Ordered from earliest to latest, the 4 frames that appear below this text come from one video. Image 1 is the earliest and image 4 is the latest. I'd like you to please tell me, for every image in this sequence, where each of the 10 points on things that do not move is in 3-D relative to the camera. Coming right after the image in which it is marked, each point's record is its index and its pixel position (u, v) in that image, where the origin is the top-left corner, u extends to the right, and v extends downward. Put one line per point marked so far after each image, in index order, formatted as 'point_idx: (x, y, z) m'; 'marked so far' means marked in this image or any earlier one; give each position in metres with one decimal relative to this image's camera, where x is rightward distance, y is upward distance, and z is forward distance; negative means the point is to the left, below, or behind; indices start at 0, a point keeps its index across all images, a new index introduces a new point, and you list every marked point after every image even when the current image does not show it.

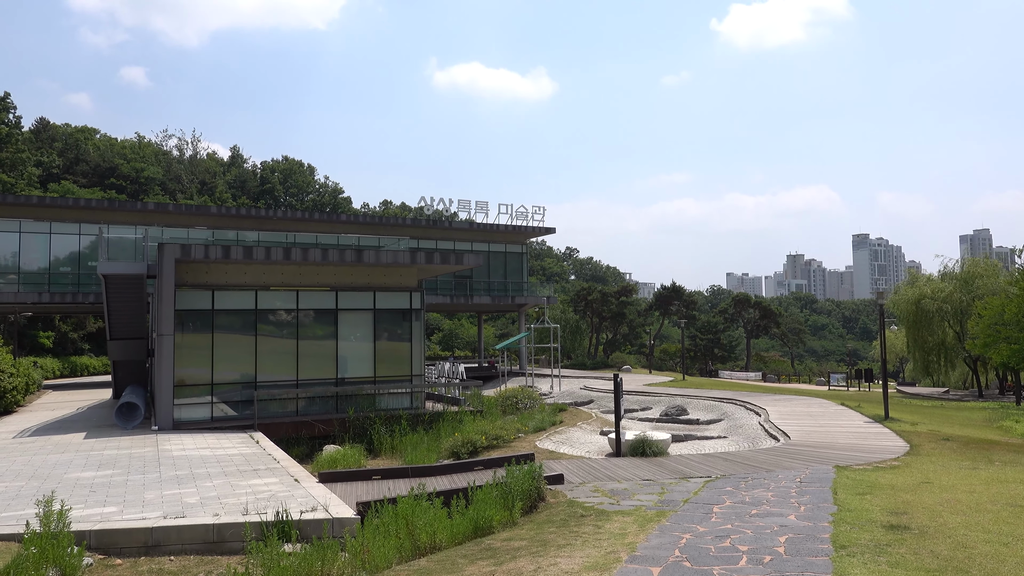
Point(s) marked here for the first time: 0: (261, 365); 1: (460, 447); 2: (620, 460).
0: (-7.1, -2.2, +19.2) m
1: (-1.1, -3.3, +14.0) m
2: (+1.8, -2.9, +11.5) m
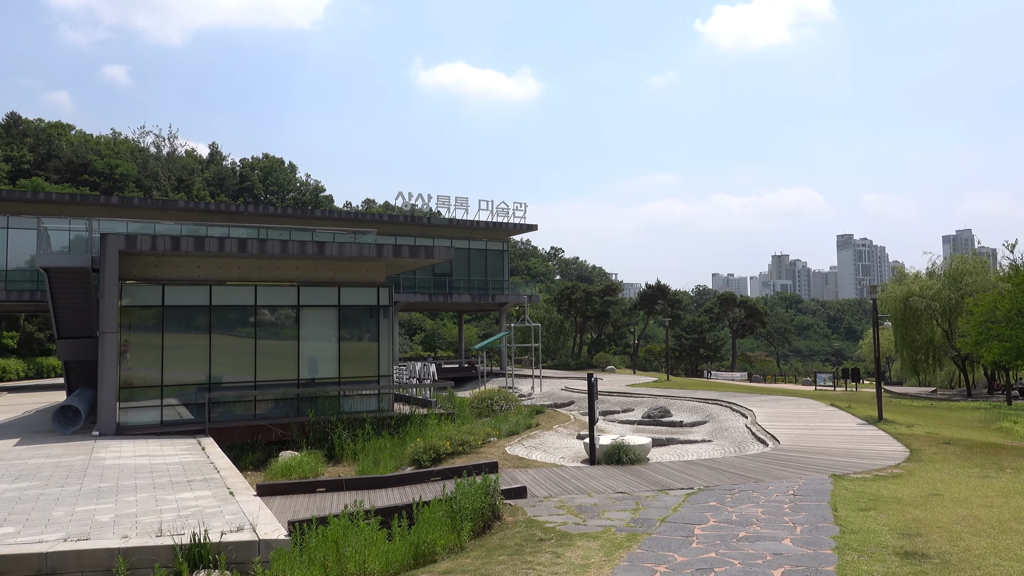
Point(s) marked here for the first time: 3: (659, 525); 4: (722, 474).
0: (-7.8, -2.0, +18.0) m
1: (-1.7, -3.1, +12.8) m
2: (+1.2, -2.8, +10.4) m
3: (+1.5, -2.3, +6.7) m
4: (+3.0, -2.6, +9.7) m
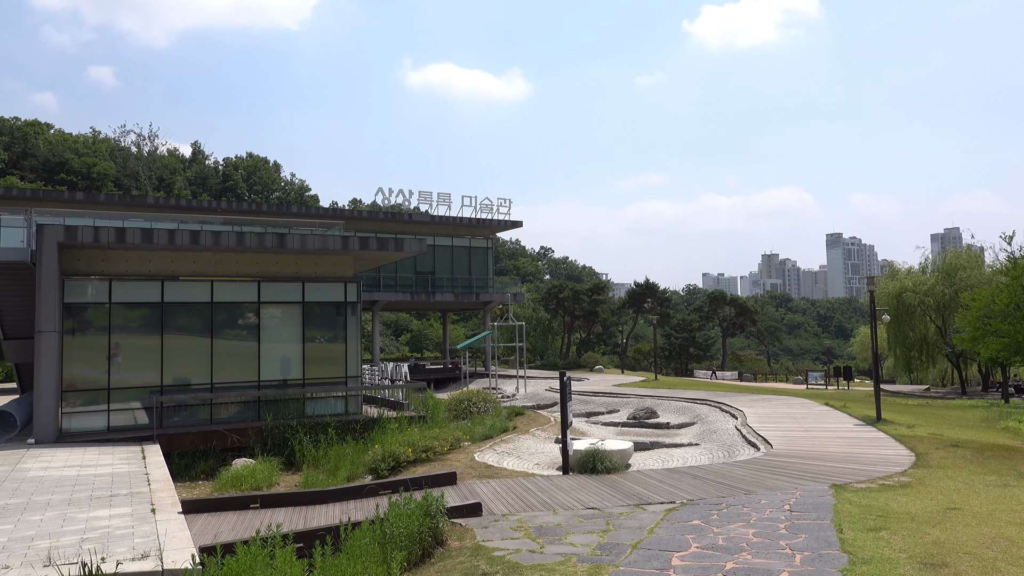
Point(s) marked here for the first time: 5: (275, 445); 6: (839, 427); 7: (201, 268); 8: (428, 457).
0: (-8.5, -1.9, +16.7) m
1: (-2.3, -3.0, +11.6) m
2: (+0.7, -2.6, +9.3) m
3: (+1.0, -2.2, +5.6) m
4: (+2.5, -2.5, +8.6) m
5: (-5.6, -3.7, +16.0) m
6: (+6.8, -2.9, +14.2) m
7: (-7.9, +0.5, +17.3) m
8: (-1.5, -3.1, +12.3) m
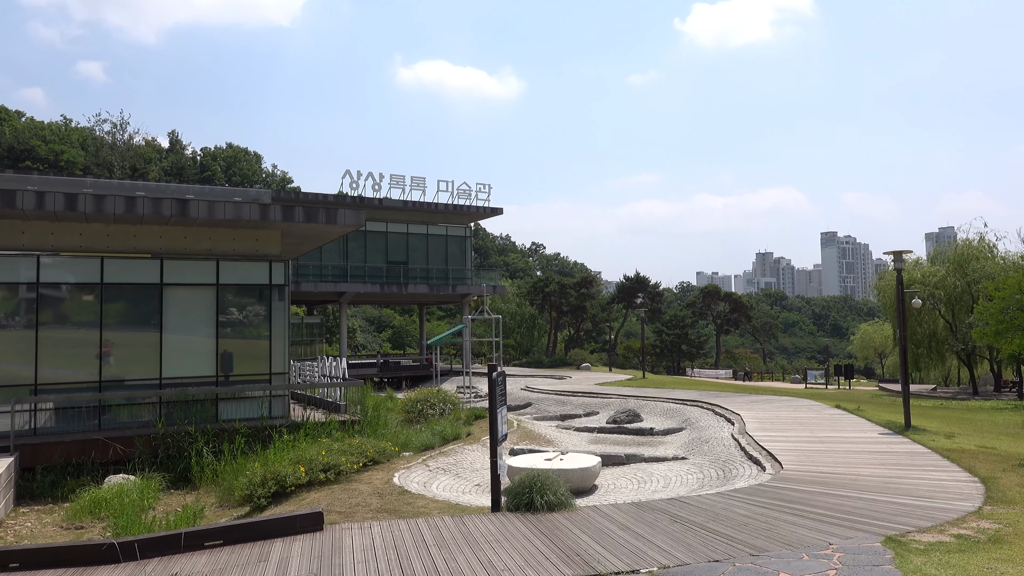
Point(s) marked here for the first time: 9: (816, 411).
0: (-9.5, -1.5, +13.8) m
1: (-3.2, -2.6, +8.7) m
2: (-0.3, -2.2, +6.4) m
3: (+0.1, -1.7, +2.7) m
4: (+1.5, -2.1, +5.7) m
5: (-6.6, -3.2, +13.1) m
6: (+5.8, -2.5, +11.3) m
7: (-8.9, +1.0, +14.4) m
8: (-2.5, -2.6, +9.4) m
9: (+7.5, -3.0, +16.7) m
